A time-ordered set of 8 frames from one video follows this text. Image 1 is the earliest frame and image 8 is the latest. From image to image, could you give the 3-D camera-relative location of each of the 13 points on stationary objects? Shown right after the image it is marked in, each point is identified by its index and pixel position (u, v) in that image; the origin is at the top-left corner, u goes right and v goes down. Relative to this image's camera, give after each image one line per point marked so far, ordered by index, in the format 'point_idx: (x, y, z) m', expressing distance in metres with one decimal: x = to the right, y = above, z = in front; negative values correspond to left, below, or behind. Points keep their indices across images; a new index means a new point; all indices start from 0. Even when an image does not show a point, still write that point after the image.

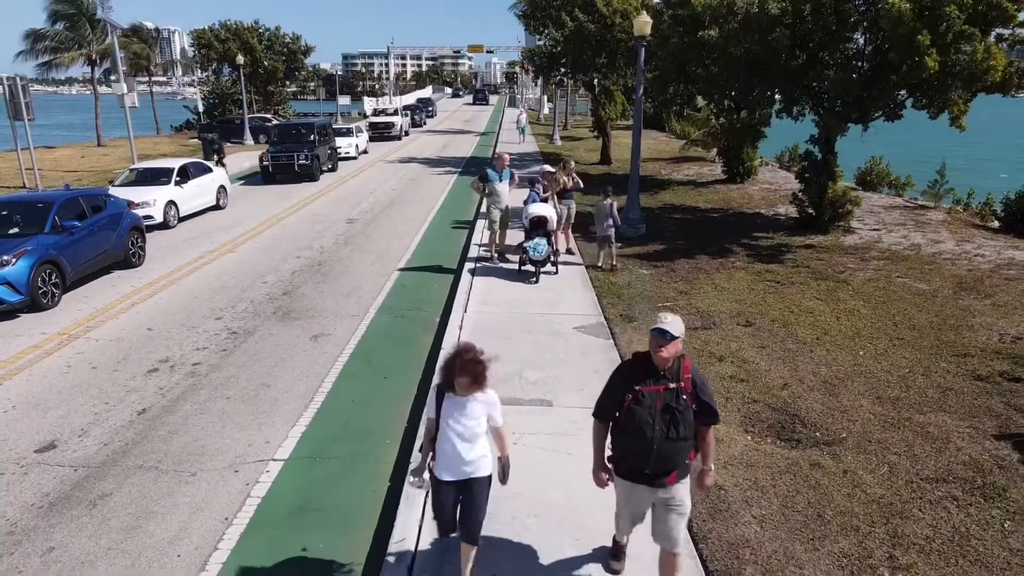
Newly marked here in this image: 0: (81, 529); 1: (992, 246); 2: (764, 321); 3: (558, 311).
0: (-2.6, -1.5, +5.0) m
1: (+7.5, +0.7, +12.9) m
2: (+2.8, -0.4, +9.1) m
3: (+0.5, -0.3, +9.2) m
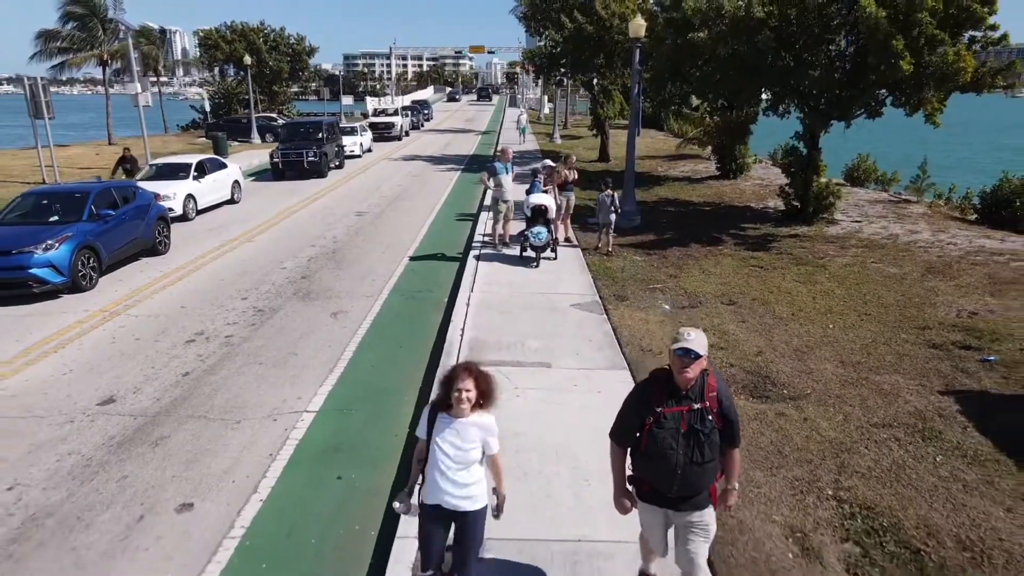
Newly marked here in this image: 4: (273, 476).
0: (-2.6, -1.2, +5.8) m
1: (+7.6, +0.9, +13.7) m
2: (+2.8, -0.1, +9.9) m
3: (+0.6, -0.1, +10.0) m
4: (-1.7, -1.3, +5.7) m
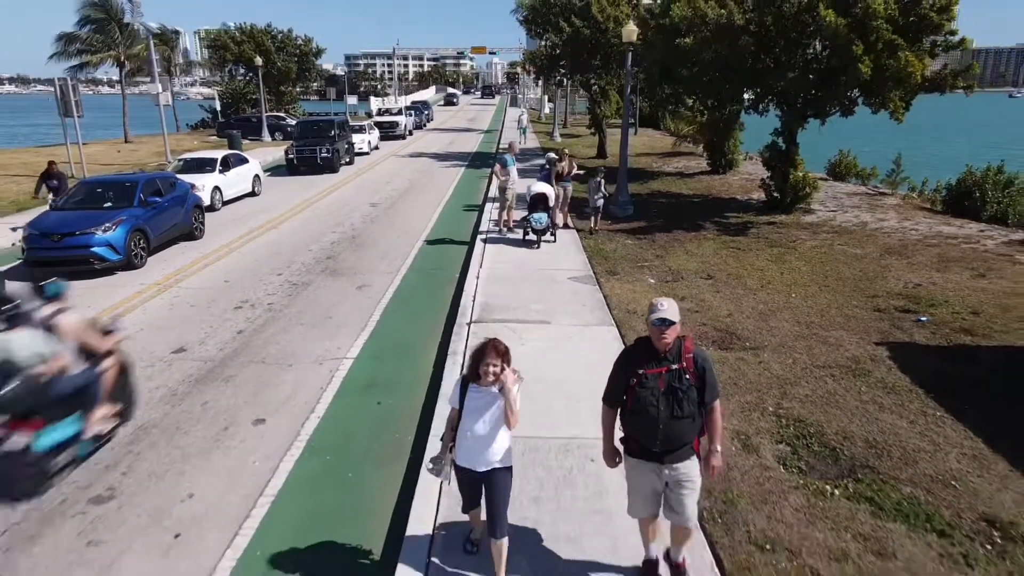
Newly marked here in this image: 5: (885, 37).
0: (-2.5, -0.9, +7.2) m
1: (+7.6, +1.2, +15.1) m
2: (+2.9, +0.2, +11.3) m
3: (+0.6, +0.3, +11.4) m
4: (-1.6, -1.0, +7.0) m
5: (+6.2, +4.1, +13.6) m
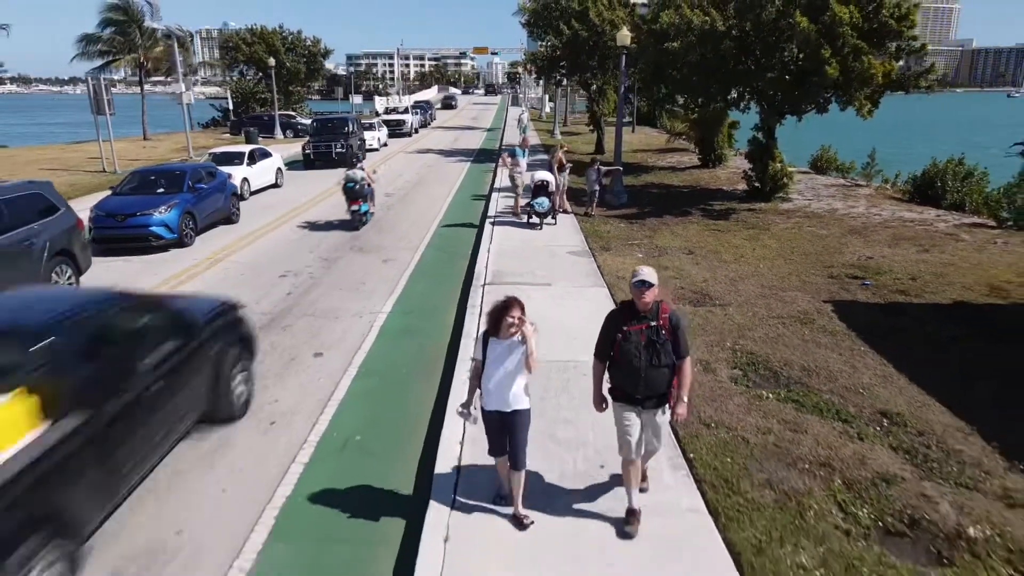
0: (-2.4, -0.5, +8.8) m
1: (+7.7, +1.6, +16.7) m
2: (+3.0, +0.6, +12.9) m
3: (+0.7, +0.7, +13.0) m
4: (-1.5, -0.6, +8.7) m
5: (+6.3, +4.6, +15.3) m
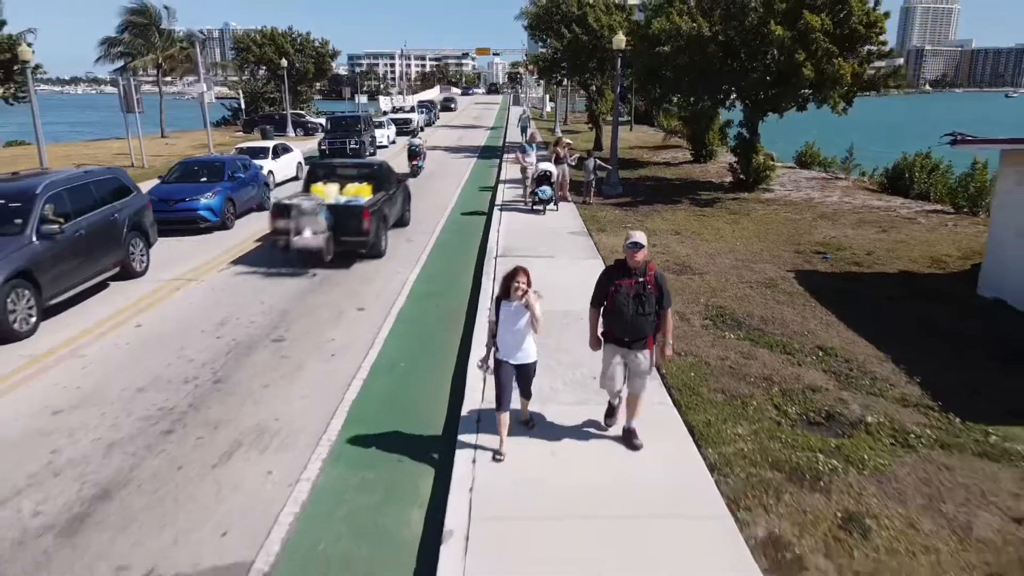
0: (-2.3, -0.1, +10.5) m
1: (+7.8, +2.0, +18.4) m
2: (+3.1, +1.0, +14.5) m
3: (+0.8, +1.1, +14.7) m
4: (-1.4, -0.2, +10.3) m
5: (+6.4, +4.9, +16.9) m
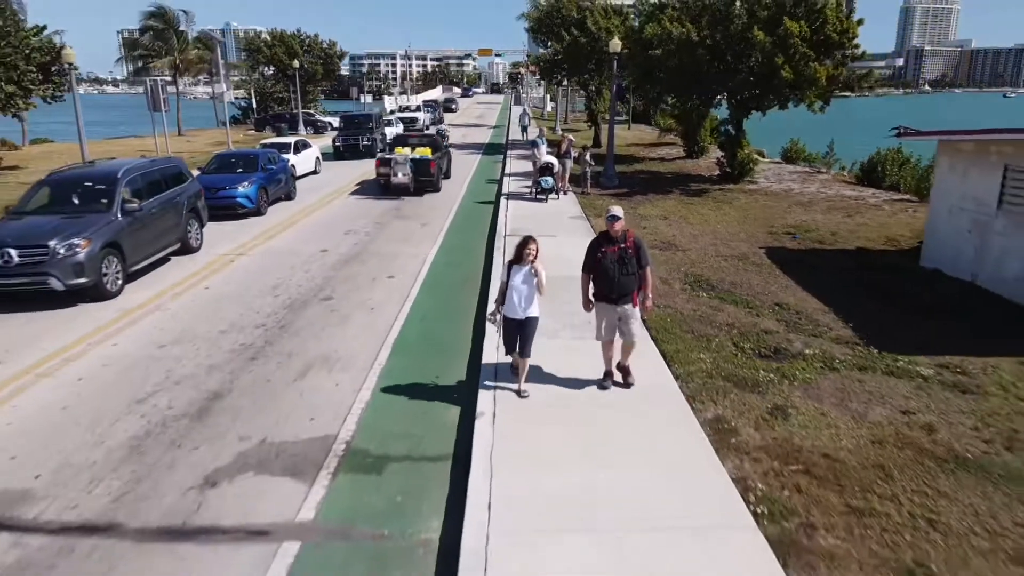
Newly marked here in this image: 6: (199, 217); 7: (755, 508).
0: (-2.2, +0.3, +12.2) m
1: (+7.9, +2.4, +20.0) m
2: (+3.2, +1.4, +16.2) m
3: (+0.9, +1.5, +16.4) m
4: (-1.3, +0.2, +12.0) m
5: (+6.6, +5.4, +18.6) m
6: (-5.1, +1.1, +13.4) m
7: (+1.5, -1.3, +5.0) m
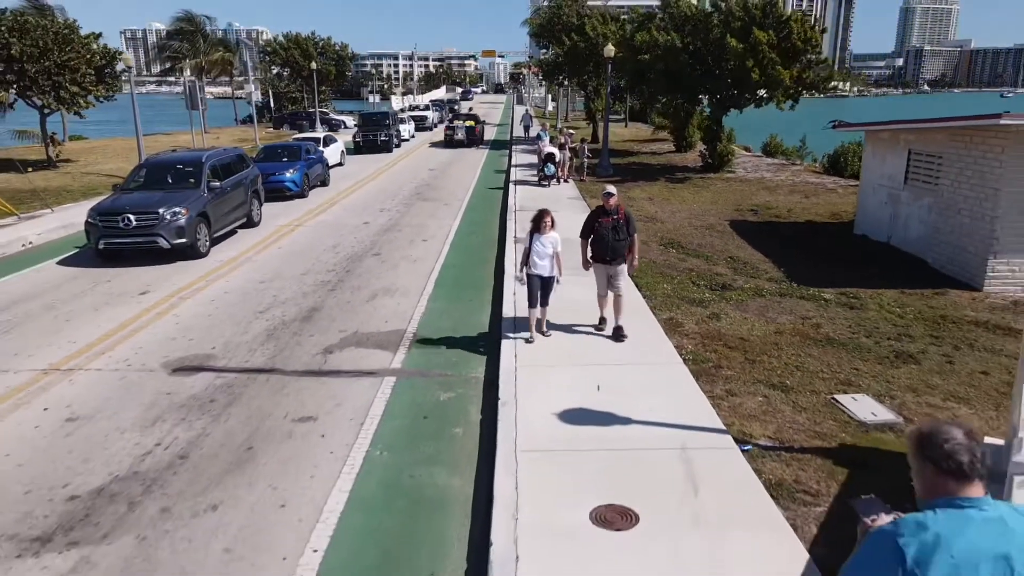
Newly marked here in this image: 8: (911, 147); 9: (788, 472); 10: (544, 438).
0: (-2.0, +1.0, +15.0) m
1: (+8.1, +3.1, +22.8) m
2: (+3.4, +2.1, +19.0) m
3: (+1.1, +2.2, +19.1) m
4: (-1.1, +0.9, +14.8) m
5: (+6.7, +6.0, +21.4) m
6: (-4.9, +1.8, +16.2) m
7: (+1.6, -0.7, +7.8) m
8: (+6.2, +2.2, +12.8) m
9: (+1.8, -1.2, +5.5) m
10: (+0.2, -1.1, +5.9) m
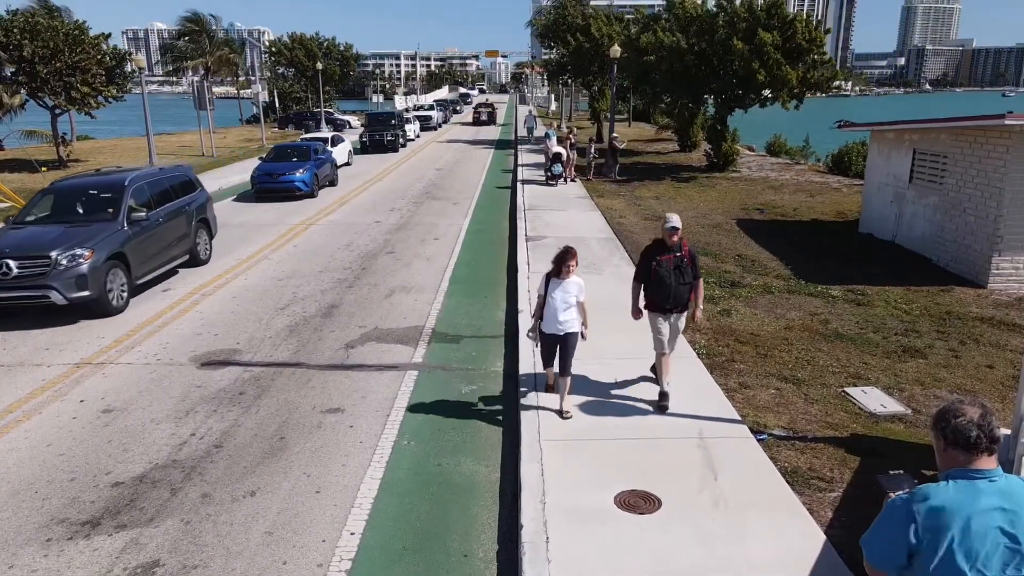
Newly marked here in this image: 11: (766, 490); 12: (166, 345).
0: (-1.8, +1.0, +15.2) m
1: (+8.3, +3.1, +23.0) m
2: (+3.6, +2.1, +19.2) m
3: (+1.3, +2.2, +19.4) m
4: (-0.9, +0.9, +15.0) m
5: (+6.9, +6.1, +21.6) m
6: (-4.8, +1.8, +16.4) m
7: (+1.8, -0.6, +8.0) m
8: (+6.4, +2.2, +13.0) m
9: (+2.0, -1.2, +5.7) m
10: (+0.4, -1.0, +6.1) m
11: (+1.6, -1.3, +5.2) m
12: (-3.6, -0.6, +8.5) m
